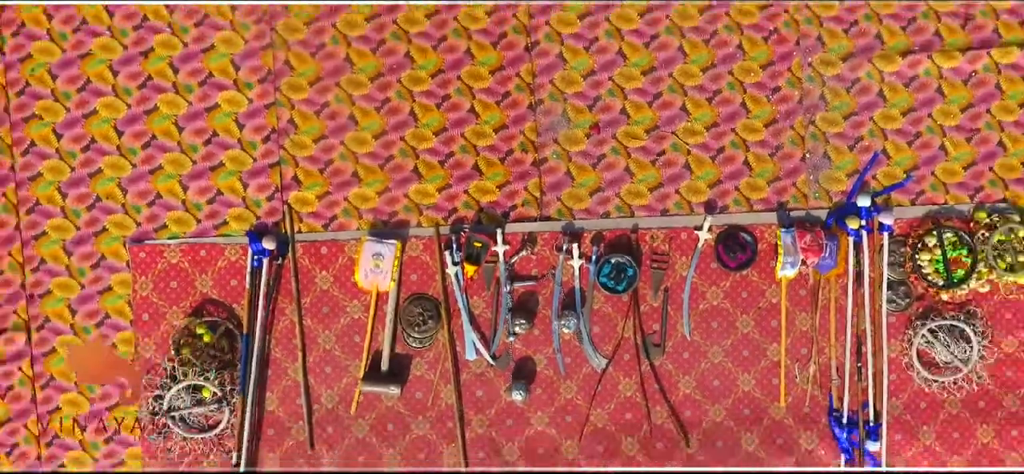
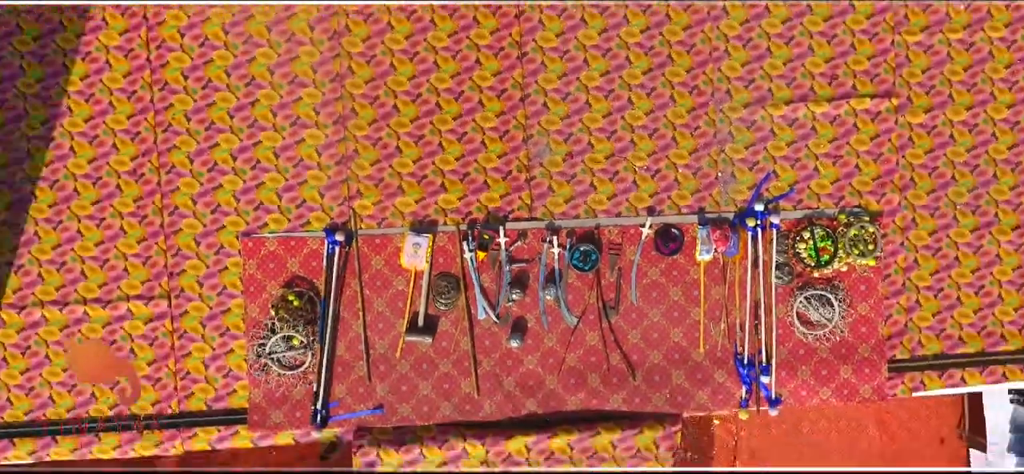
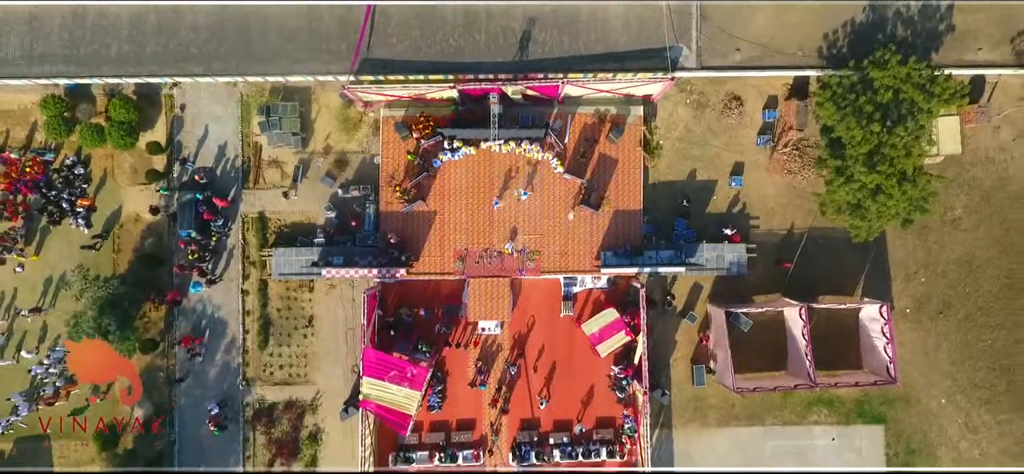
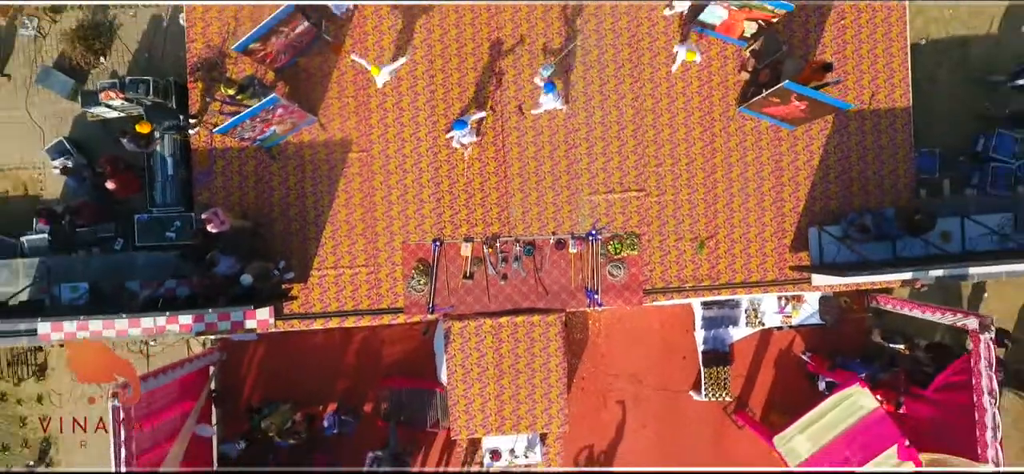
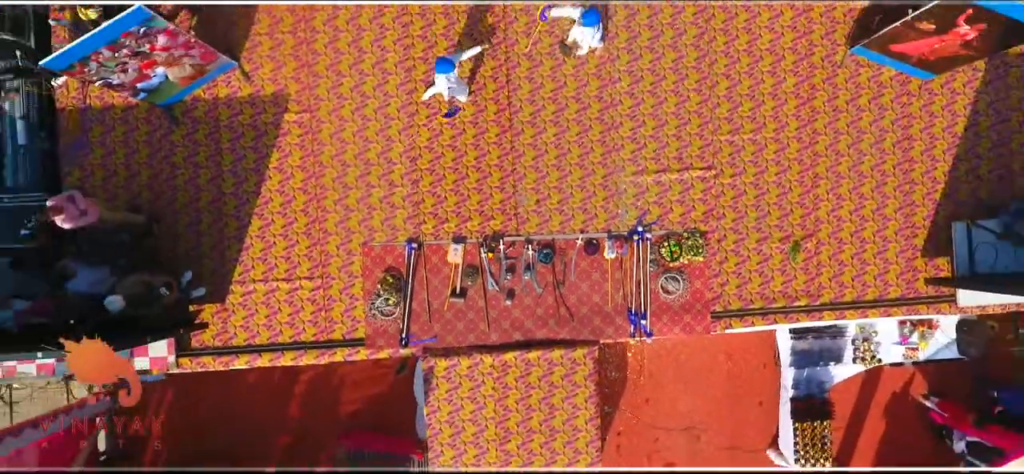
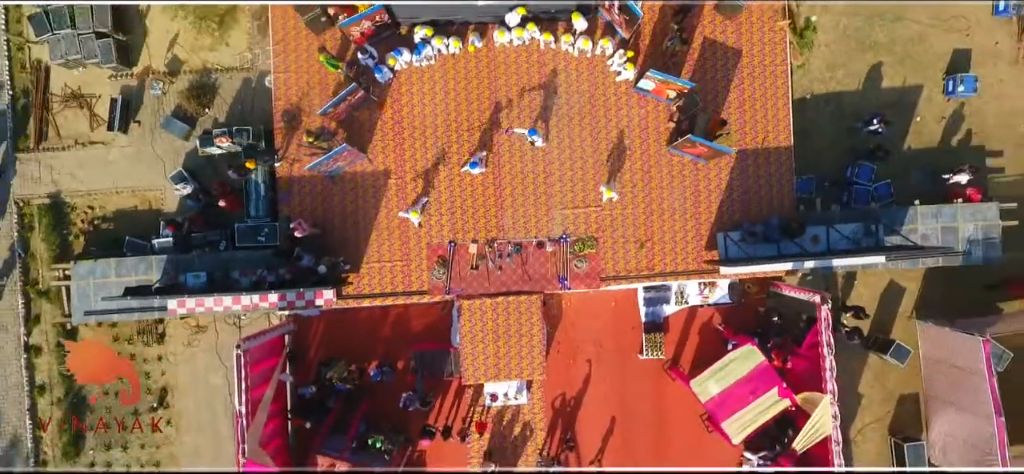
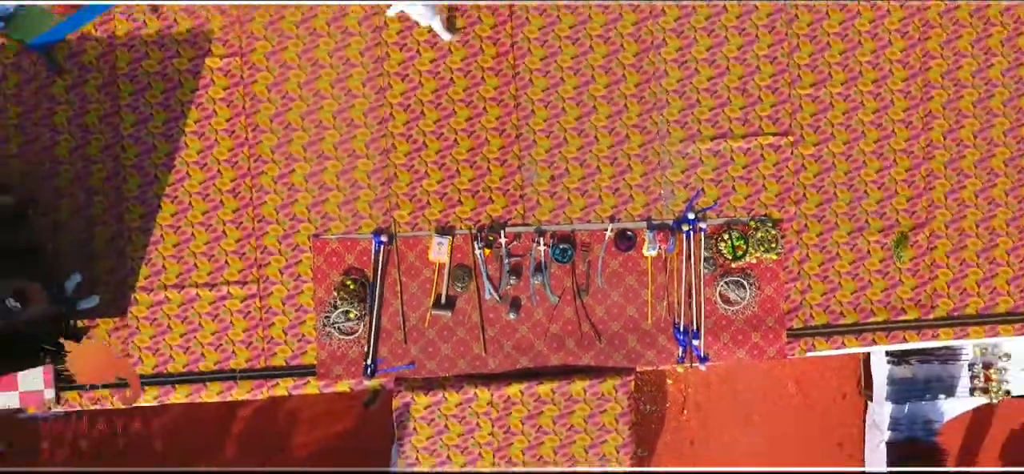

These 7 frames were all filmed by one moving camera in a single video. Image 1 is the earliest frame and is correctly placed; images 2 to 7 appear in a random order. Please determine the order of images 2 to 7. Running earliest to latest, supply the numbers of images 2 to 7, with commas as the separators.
2, 7, 5, 4, 6, 3
